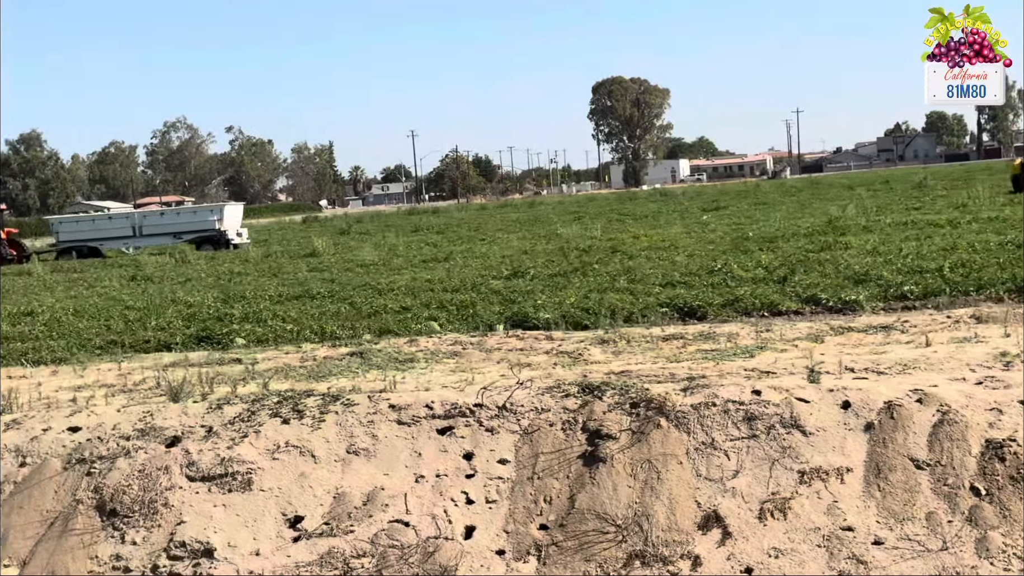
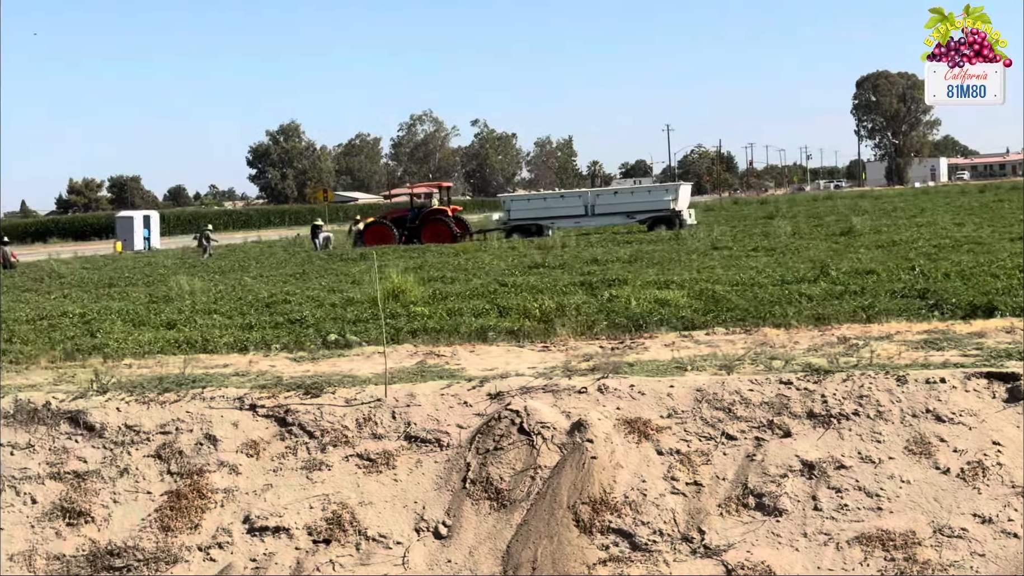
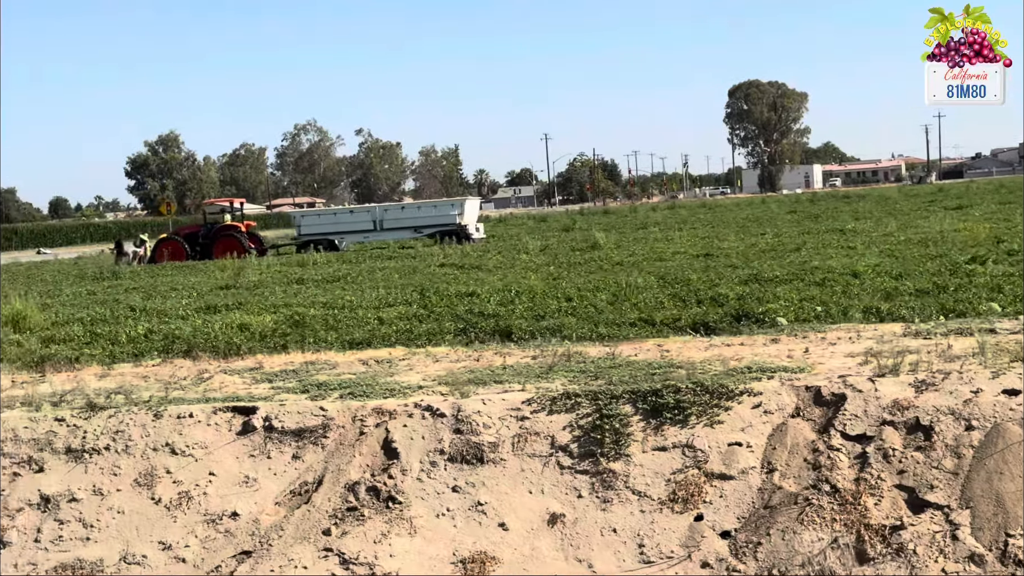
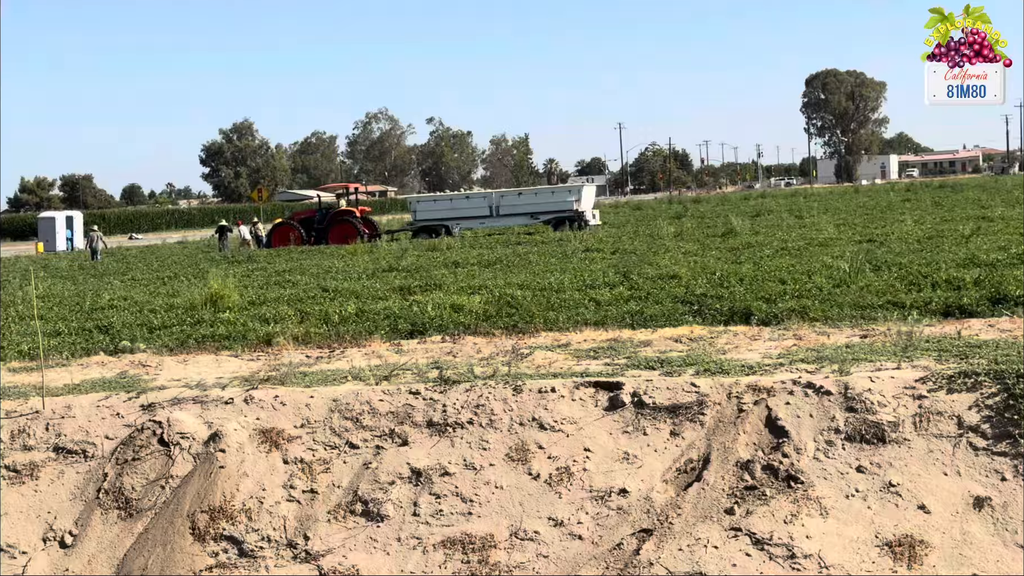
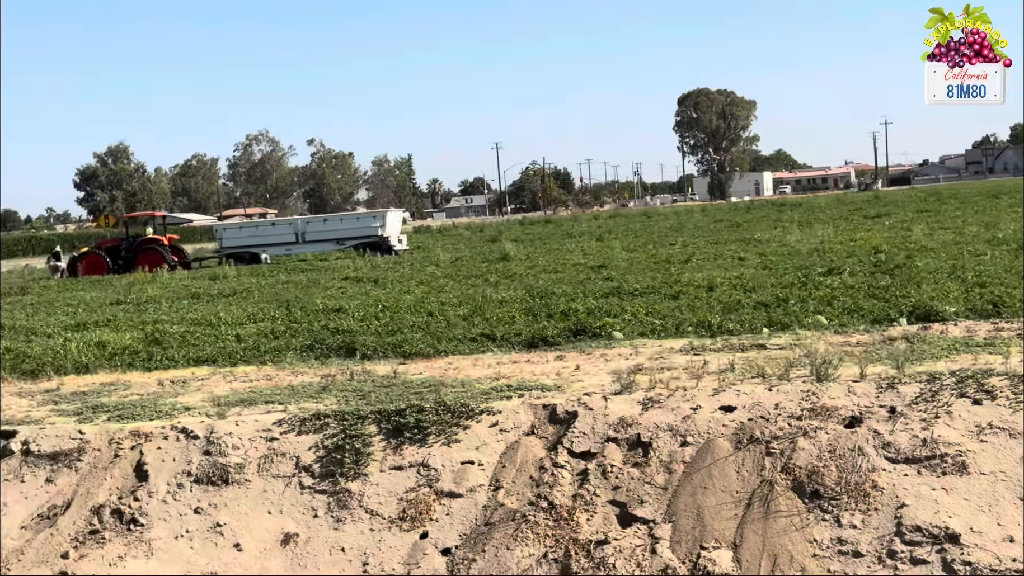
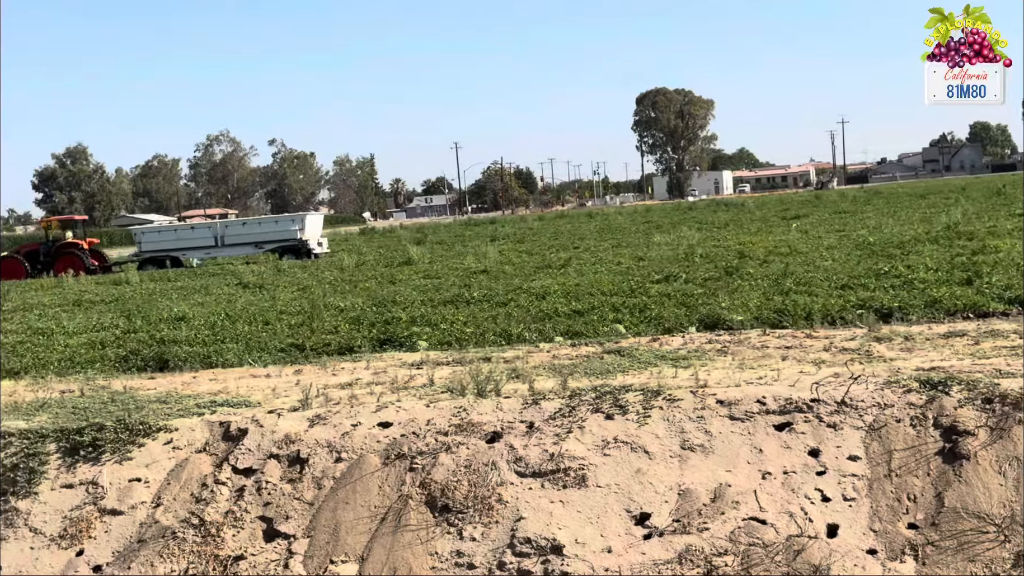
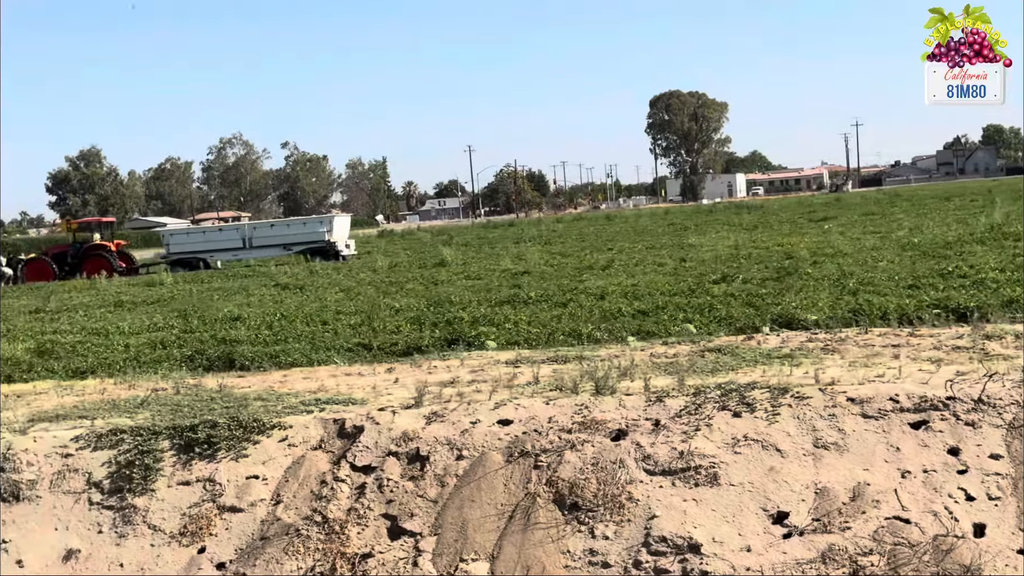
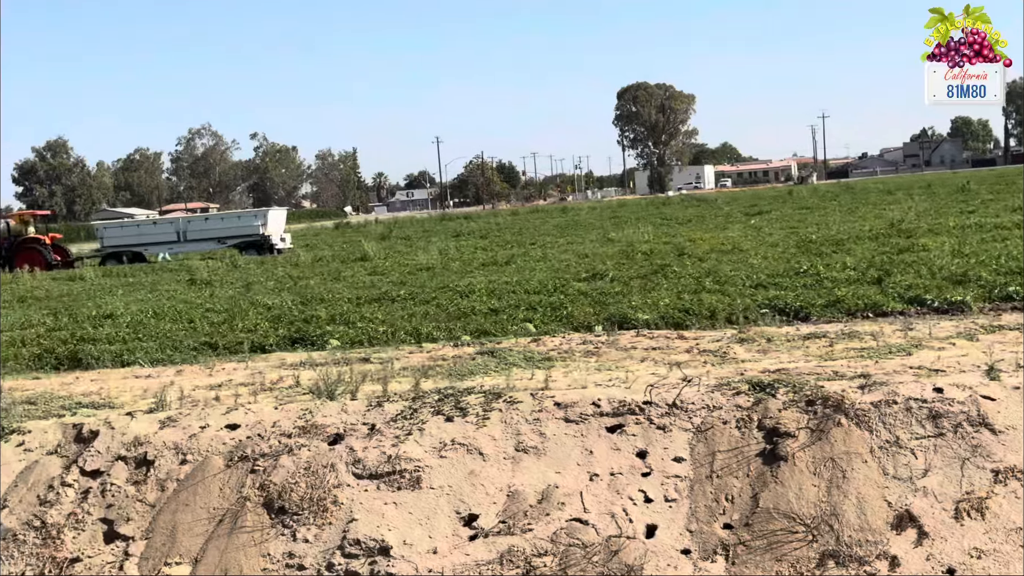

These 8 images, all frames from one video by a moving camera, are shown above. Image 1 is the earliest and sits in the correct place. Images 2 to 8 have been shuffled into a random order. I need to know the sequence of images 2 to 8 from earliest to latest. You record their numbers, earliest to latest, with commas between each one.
8, 6, 7, 5, 3, 4, 2
